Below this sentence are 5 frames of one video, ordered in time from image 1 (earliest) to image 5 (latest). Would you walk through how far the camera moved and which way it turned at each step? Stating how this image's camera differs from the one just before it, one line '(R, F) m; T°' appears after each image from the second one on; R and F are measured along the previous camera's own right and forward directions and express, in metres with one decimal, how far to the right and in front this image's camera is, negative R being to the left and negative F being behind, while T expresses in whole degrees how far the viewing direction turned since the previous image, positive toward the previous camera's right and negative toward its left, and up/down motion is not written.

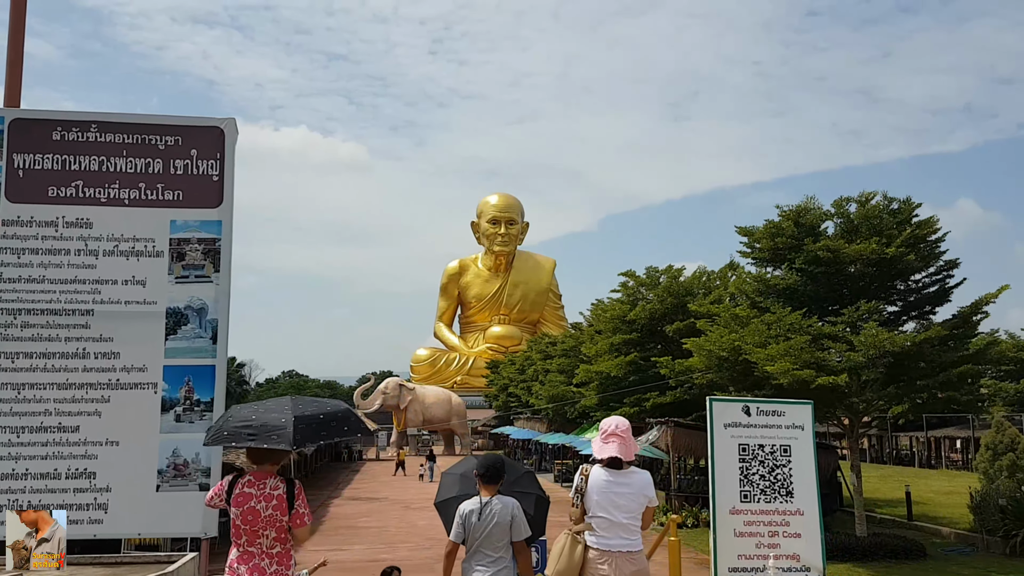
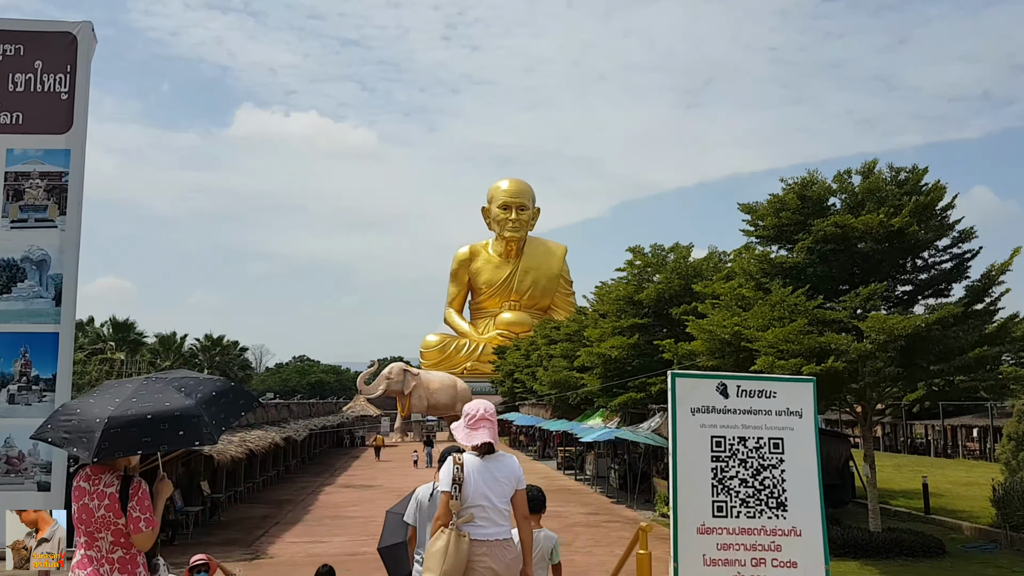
(+0.4, +1.0) m; -1°
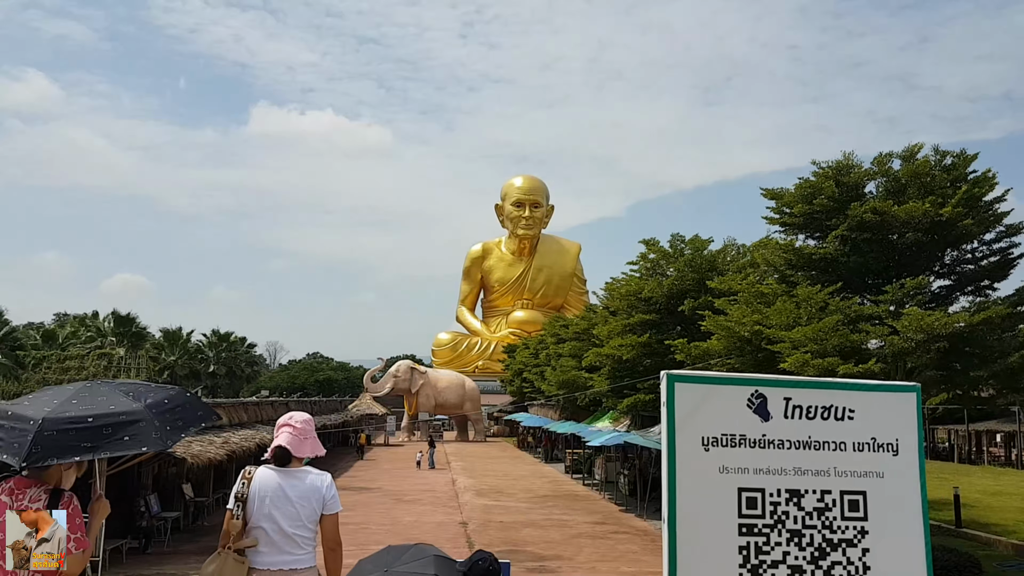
(+0.2, +1.1) m; -1°
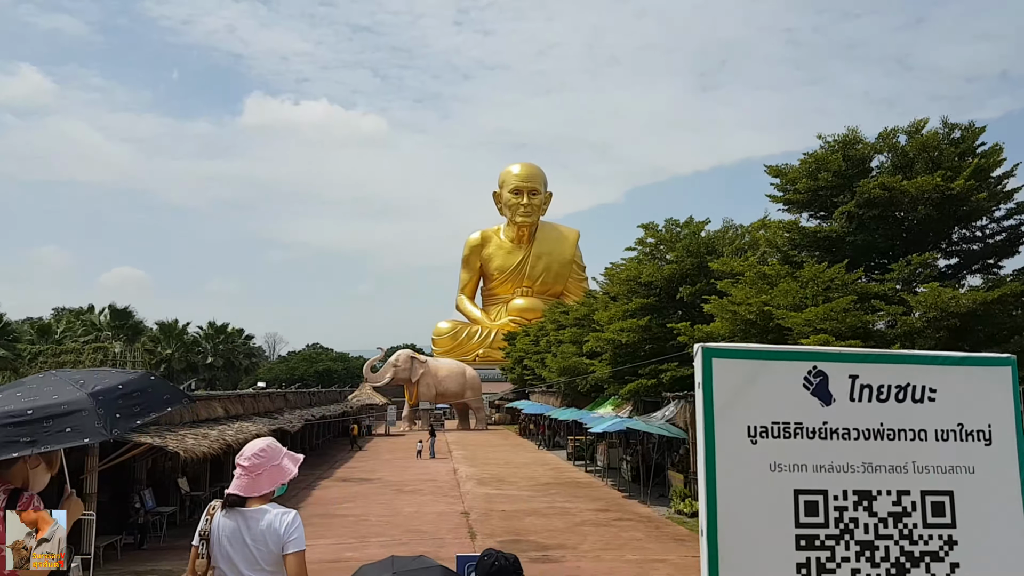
(0.0, +0.3) m; 0°
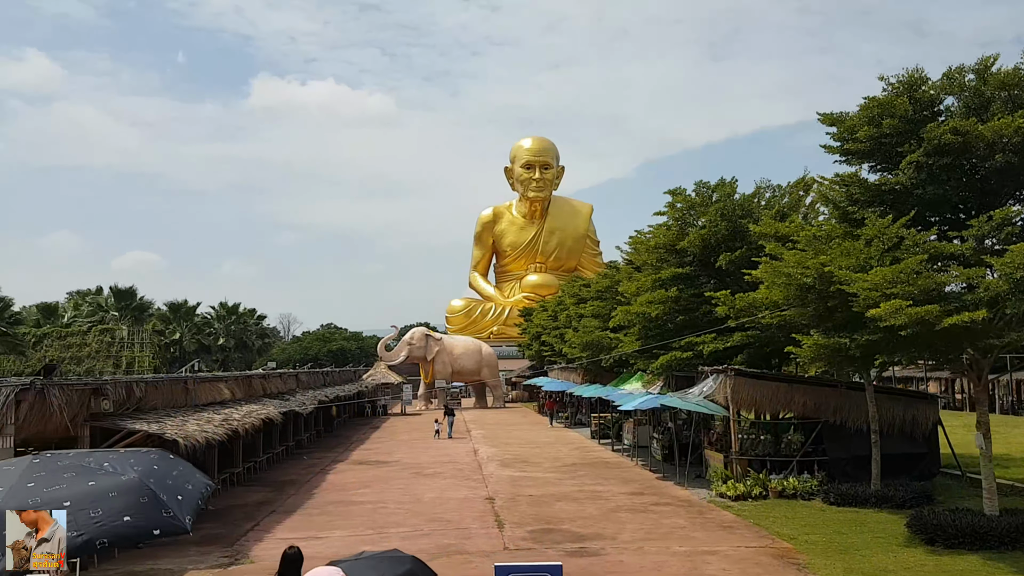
(-0.3, +1.3) m; -1°
